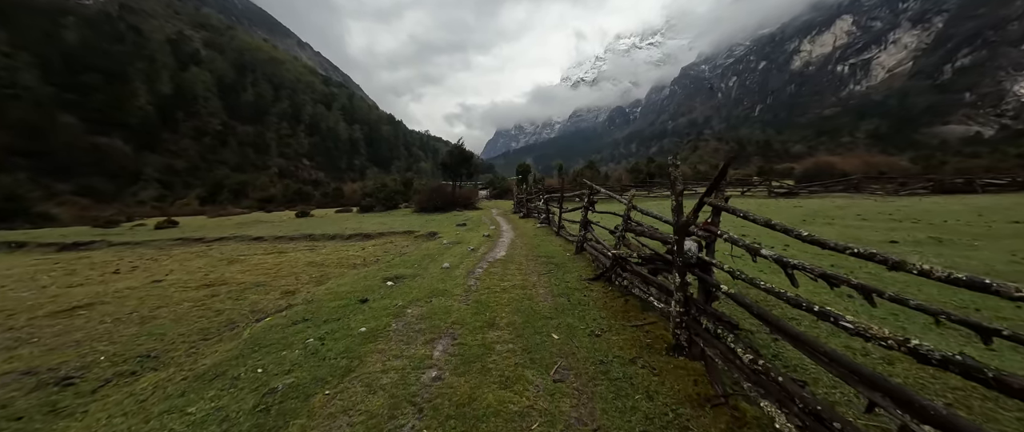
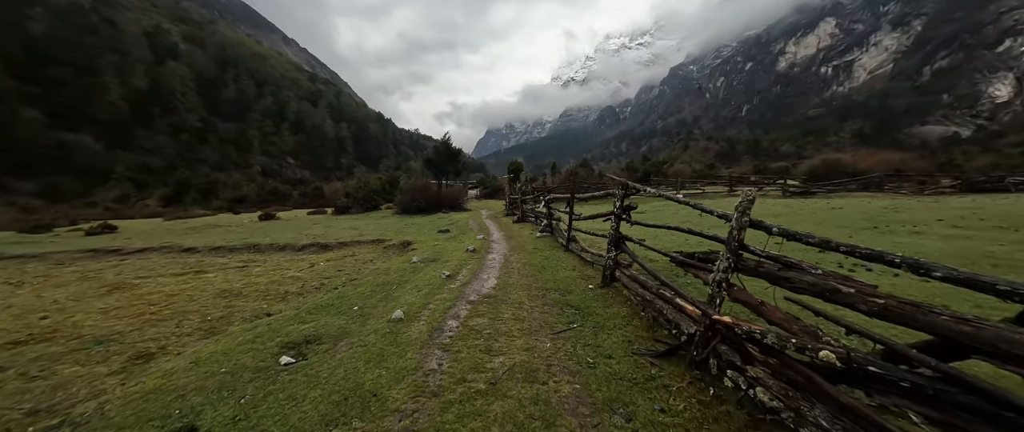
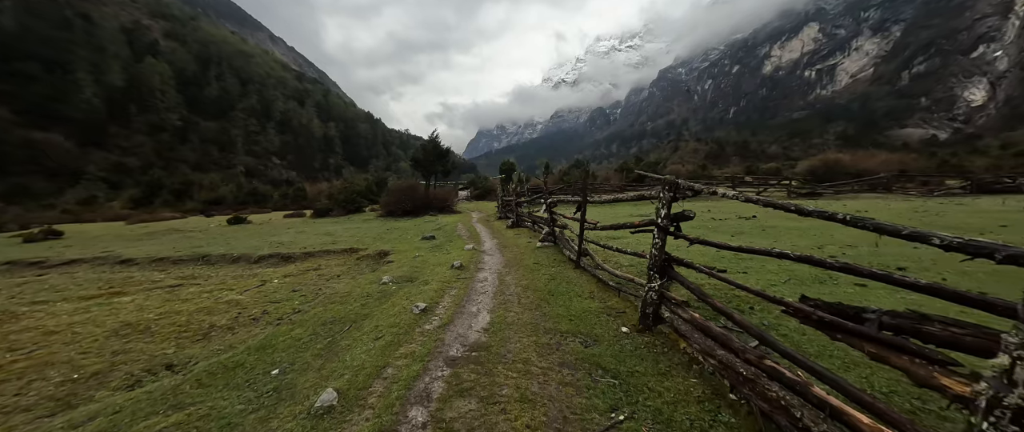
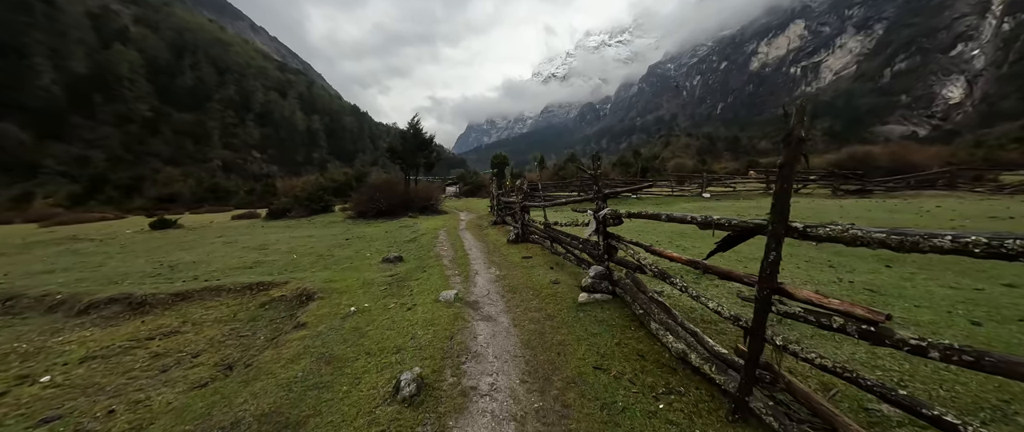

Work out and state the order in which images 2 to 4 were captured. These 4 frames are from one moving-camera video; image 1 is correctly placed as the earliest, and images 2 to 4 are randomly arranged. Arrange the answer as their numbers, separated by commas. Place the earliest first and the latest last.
2, 3, 4
